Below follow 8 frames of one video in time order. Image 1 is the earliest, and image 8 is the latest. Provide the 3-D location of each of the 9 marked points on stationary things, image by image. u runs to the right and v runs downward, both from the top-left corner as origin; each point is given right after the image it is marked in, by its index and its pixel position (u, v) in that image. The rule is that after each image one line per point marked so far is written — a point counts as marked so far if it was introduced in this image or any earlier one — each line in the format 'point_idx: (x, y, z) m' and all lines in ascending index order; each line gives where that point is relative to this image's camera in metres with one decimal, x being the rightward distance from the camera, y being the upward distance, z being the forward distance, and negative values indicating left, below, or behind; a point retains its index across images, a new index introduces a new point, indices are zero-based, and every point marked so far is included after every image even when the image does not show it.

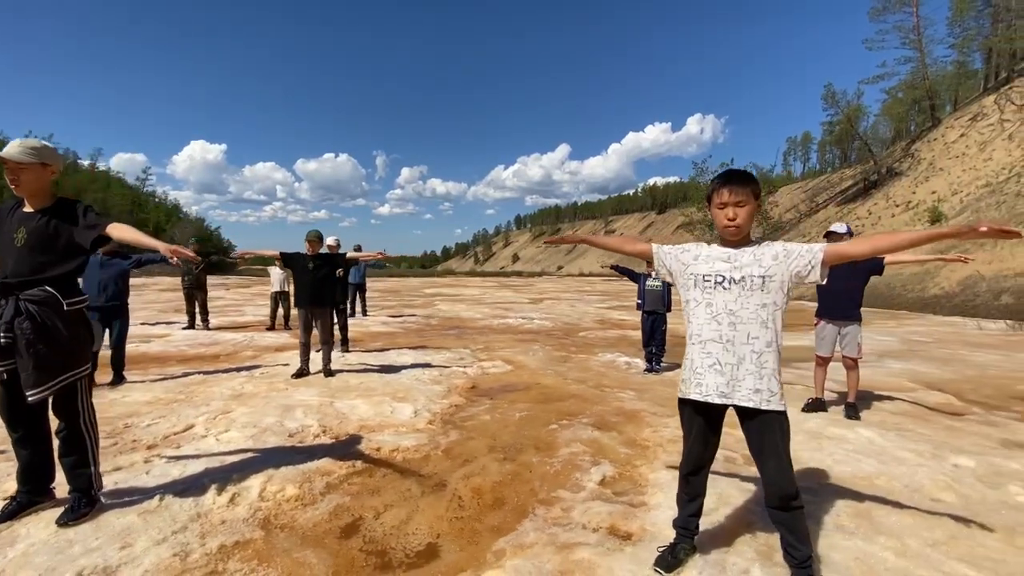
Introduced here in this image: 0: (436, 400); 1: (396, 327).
0: (-1.0, -1.5, +6.3) m
1: (-3.4, -1.1, +14.3) m
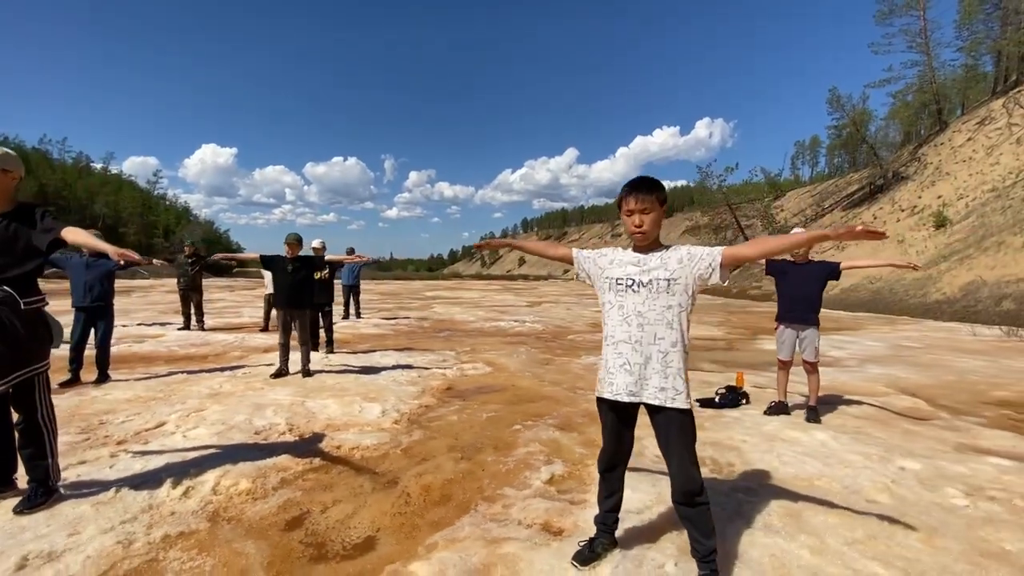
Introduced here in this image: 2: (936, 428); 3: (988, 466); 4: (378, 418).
0: (-1.4, -1.5, +6.5) m
1: (-3.7, -1.2, +14.5) m
2: (+4.8, -1.6, +5.5) m
3: (+4.2, -1.6, +4.3) m
4: (-1.6, -1.5, +5.7) m
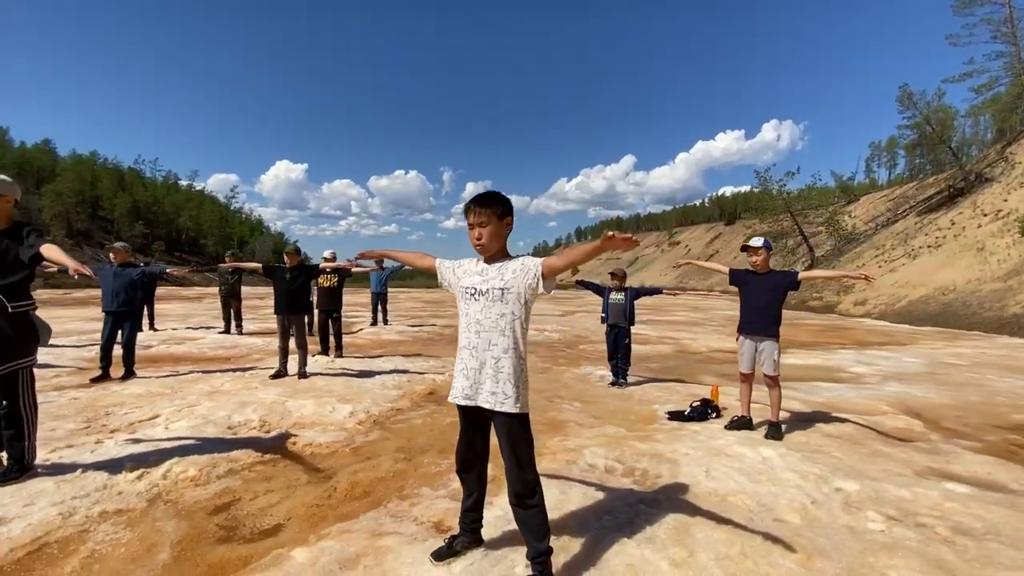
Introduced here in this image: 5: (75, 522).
0: (-1.8, -1.6, +6.8) m
1: (-3.2, -1.5, +15.0) m
2: (+4.3, -1.7, +5.1) m
3: (+3.5, -1.7, +4.0) m
4: (-2.1, -1.6, +6.1) m
5: (-3.2, -1.7, +3.5) m
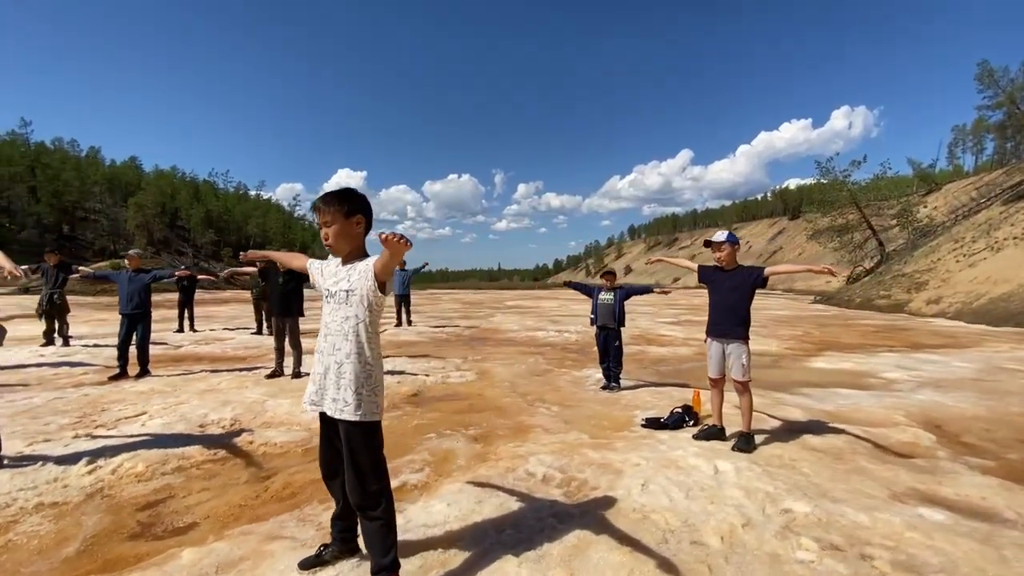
0: (-2.2, -1.6, +6.8) m
1: (-2.6, -1.5, +15.2) m
2: (+3.7, -1.7, +4.5) m
3: (+2.8, -1.7, +3.5) m
4: (-2.6, -1.7, +6.2) m
5: (-3.9, -1.7, +3.7) m
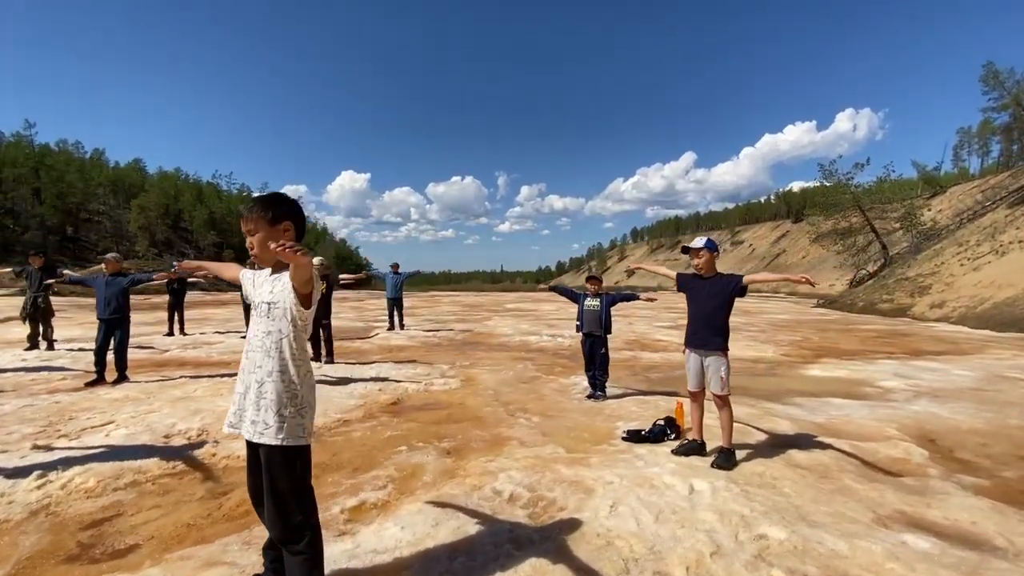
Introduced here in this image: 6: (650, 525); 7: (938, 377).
0: (-2.5, -1.7, +6.6) m
1: (-2.9, -1.6, +15.0) m
2: (+3.4, -1.8, +4.3) m
3: (+2.5, -1.7, +3.3) m
4: (-2.8, -1.7, +6.0) m
5: (-4.2, -1.8, +3.5) m
6: (+1.0, -1.7, +3.5) m
7: (+8.7, -1.8, +9.9) m
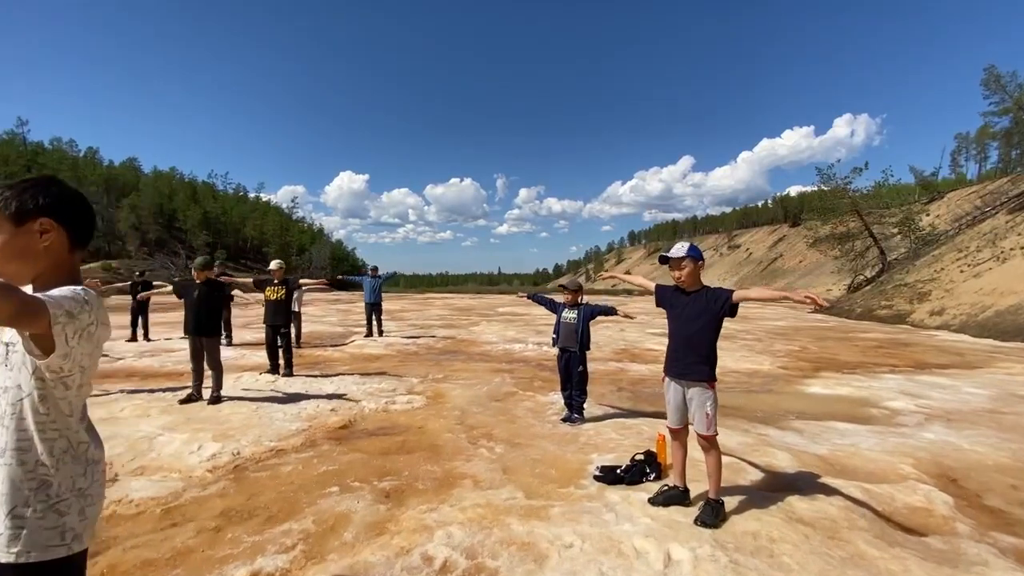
0: (-3.0, -1.8, +5.8) m
1: (-3.4, -1.8, +14.1) m
2: (+2.9, -1.9, +3.5) m
3: (+2.1, -1.9, +2.4) m
4: (-3.3, -1.9, +5.1) m
5: (-4.6, -1.9, +2.7) m
6: (+0.6, -1.8, +2.7) m
7: (+8.2, -2.0, +9.1) m
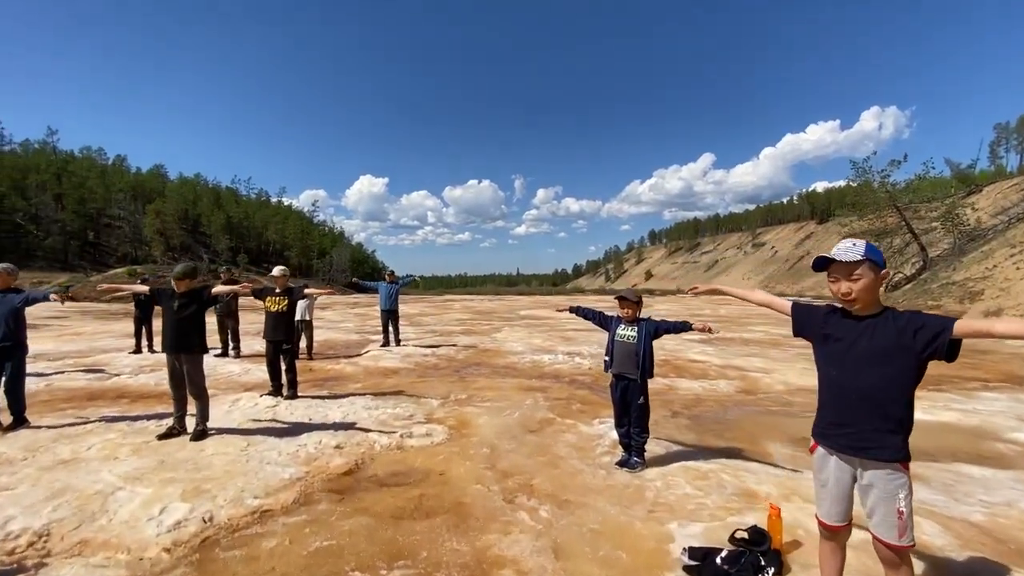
0: (-2.5, -2.0, +4.6) m
1: (-2.6, -1.9, +12.9) m
2: (+3.3, -2.0, +2.0) m
3: (+2.4, -2.0, +1.0) m
4: (-2.9, -2.0, +3.9) m
5: (-4.3, -2.1, +1.5) m
6: (+0.9, -2.0, +1.3) m
7: (+8.8, -2.1, +7.4) m
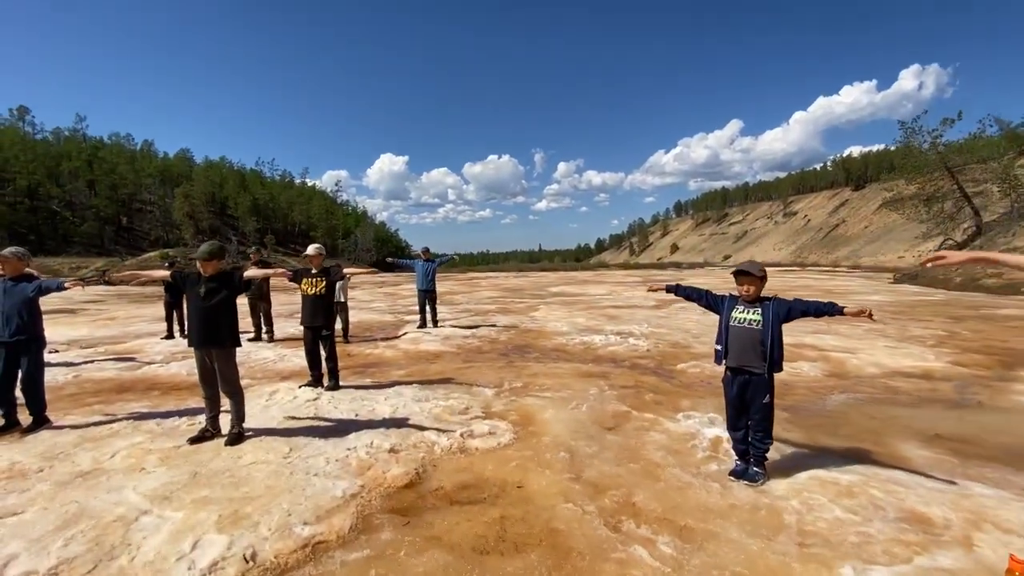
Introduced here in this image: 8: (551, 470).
0: (-1.7, -1.8, +3.8) m
1: (-1.4, -1.4, +12.1) m
2: (+4.0, -1.9, +1.0) m
3: (+3.0, -1.9, 0.0) m
4: (-2.1, -1.9, +3.1) m
5: (-3.6, -2.1, +0.8) m
6: (+1.6, -1.9, +0.4) m
7: (+9.7, -1.6, +6.1) m
8: (+0.4, -1.8, +4.8) m
